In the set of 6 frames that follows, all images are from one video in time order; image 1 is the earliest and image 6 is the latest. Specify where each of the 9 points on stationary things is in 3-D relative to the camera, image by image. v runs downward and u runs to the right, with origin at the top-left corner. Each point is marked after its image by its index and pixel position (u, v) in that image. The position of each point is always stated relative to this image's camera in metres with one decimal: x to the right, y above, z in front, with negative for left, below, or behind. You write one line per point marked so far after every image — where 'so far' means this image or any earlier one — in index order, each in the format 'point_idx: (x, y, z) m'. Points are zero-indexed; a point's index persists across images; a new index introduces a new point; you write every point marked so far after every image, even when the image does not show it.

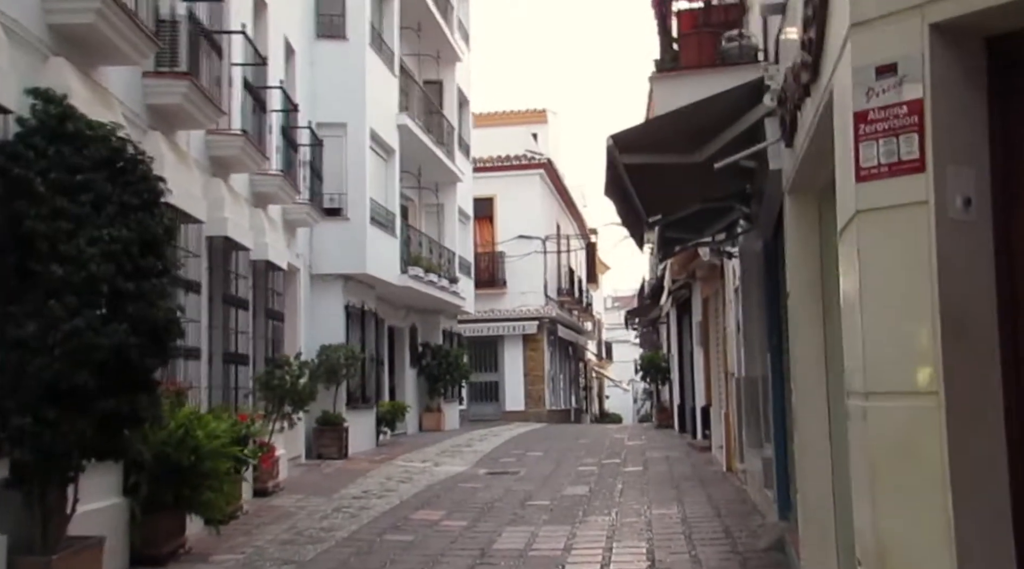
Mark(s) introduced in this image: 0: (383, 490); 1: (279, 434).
0: (-1.5, -2.3, +12.6) m
1: (-2.7, -1.7, +12.6) m
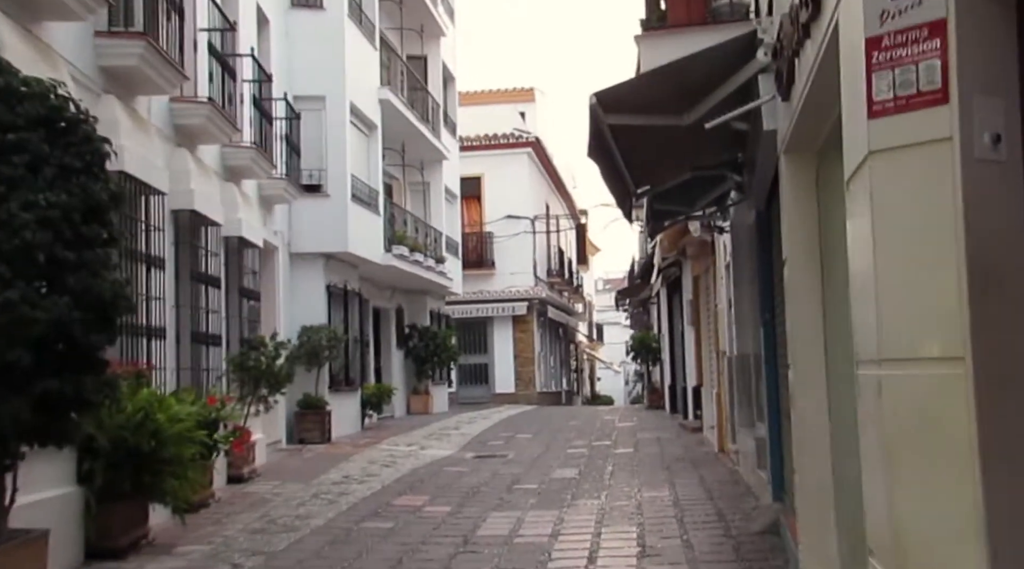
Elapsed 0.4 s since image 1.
0: (-1.6, -2.1, +12.1) m
1: (-2.9, -1.5, +12.2) m
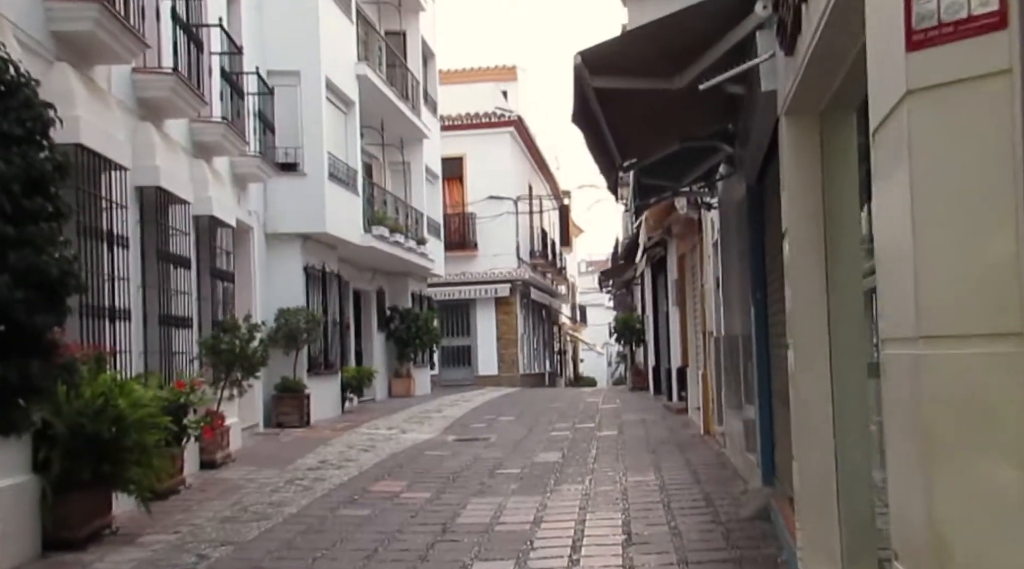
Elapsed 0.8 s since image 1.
0: (-1.8, -1.9, +11.8) m
1: (-3.1, -1.3, +11.8) m
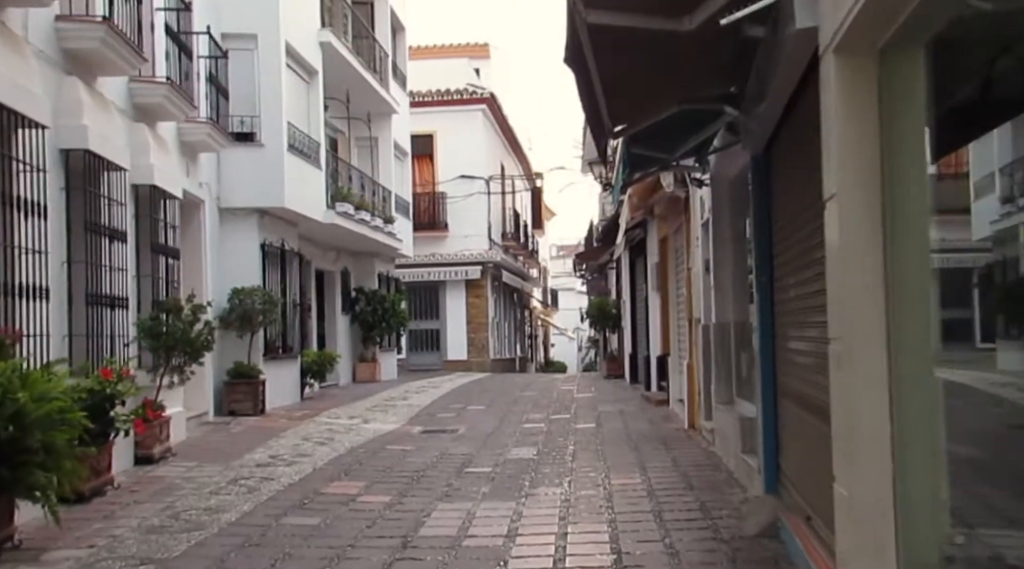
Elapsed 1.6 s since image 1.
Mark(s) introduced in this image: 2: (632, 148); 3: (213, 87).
0: (-2.1, -1.7, +10.7) m
1: (-3.3, -1.0, +10.7) m
2: (+0.9, +1.1, +8.5) m
3: (-3.7, +2.5, +13.9) m
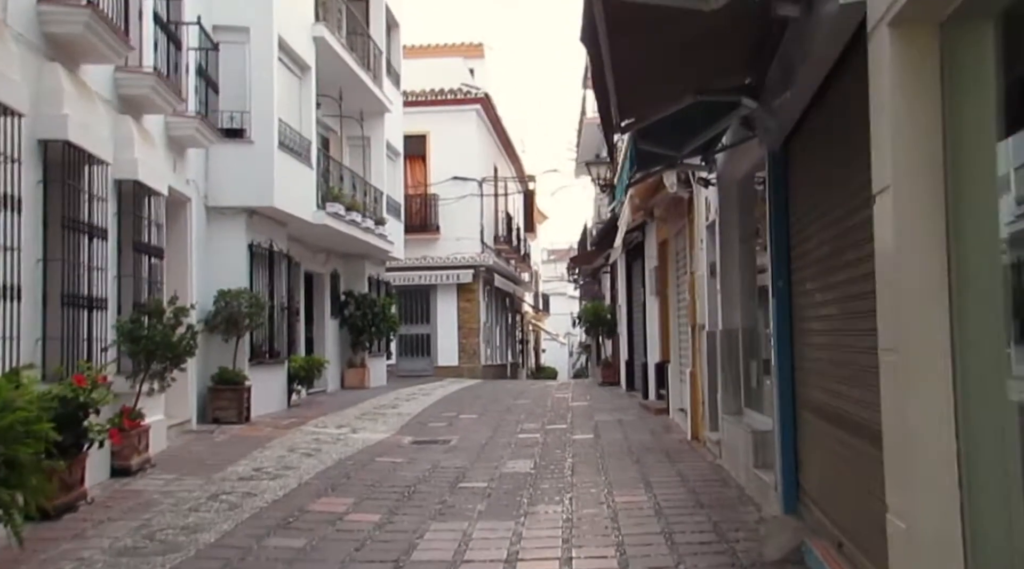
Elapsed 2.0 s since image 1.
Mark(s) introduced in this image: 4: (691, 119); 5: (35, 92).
0: (-2.1, -1.7, +10.2) m
1: (-3.4, -1.0, +10.2) m
2: (+0.9, +1.0, +8.0) m
3: (-3.8, +2.5, +13.4) m
4: (+1.3, +1.1, +7.7) m
5: (-3.6, +1.4, +8.2) m
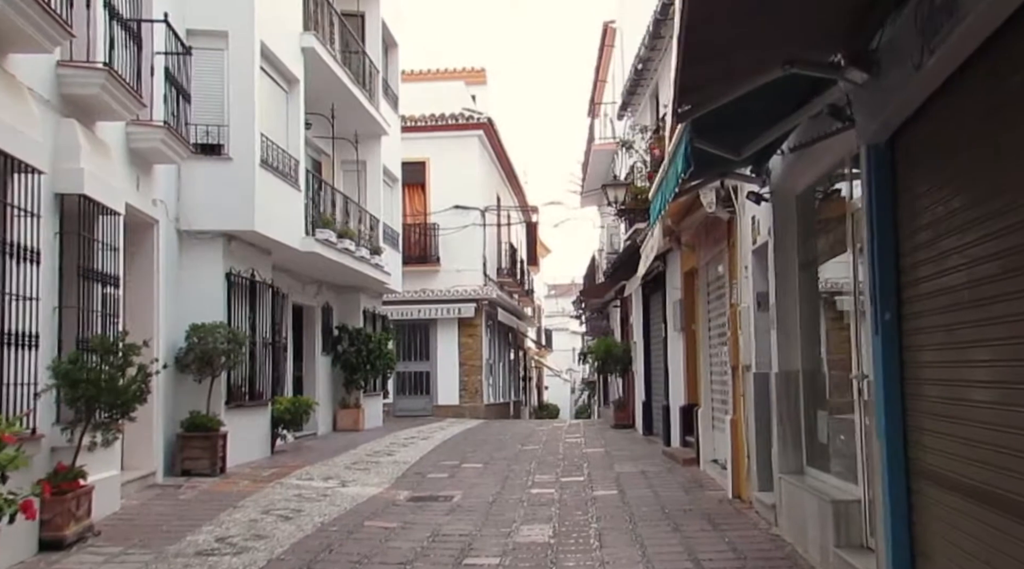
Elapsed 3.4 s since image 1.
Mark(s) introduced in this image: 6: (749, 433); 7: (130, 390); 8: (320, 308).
0: (-2.0, -1.9, +8.6) m
1: (-3.3, -1.3, +8.6) m
2: (+1.1, +0.8, +6.4) m
3: (-3.6, +2.1, +11.8) m
4: (+1.4, +1.0, +6.1) m
5: (-3.4, +1.2, +6.6) m
6: (+2.1, -1.3, +9.9) m
7: (-2.8, -0.8, +8.2) m
8: (-3.3, -0.4, +19.1) m
